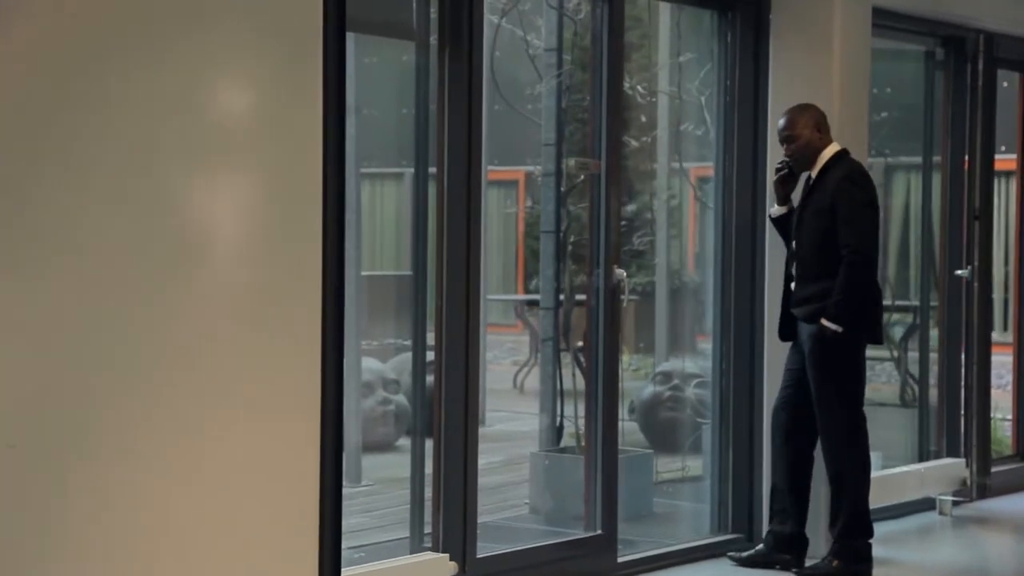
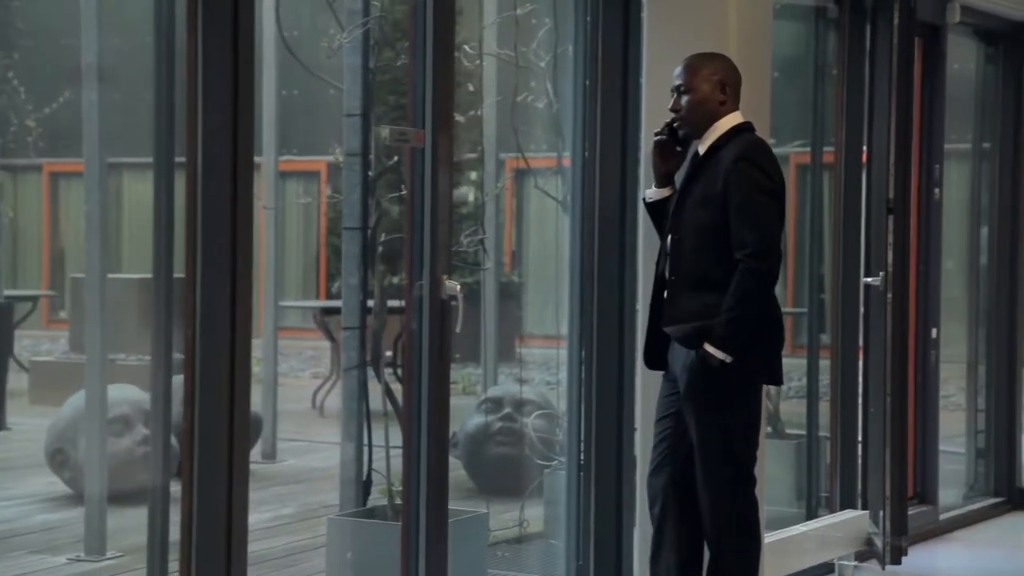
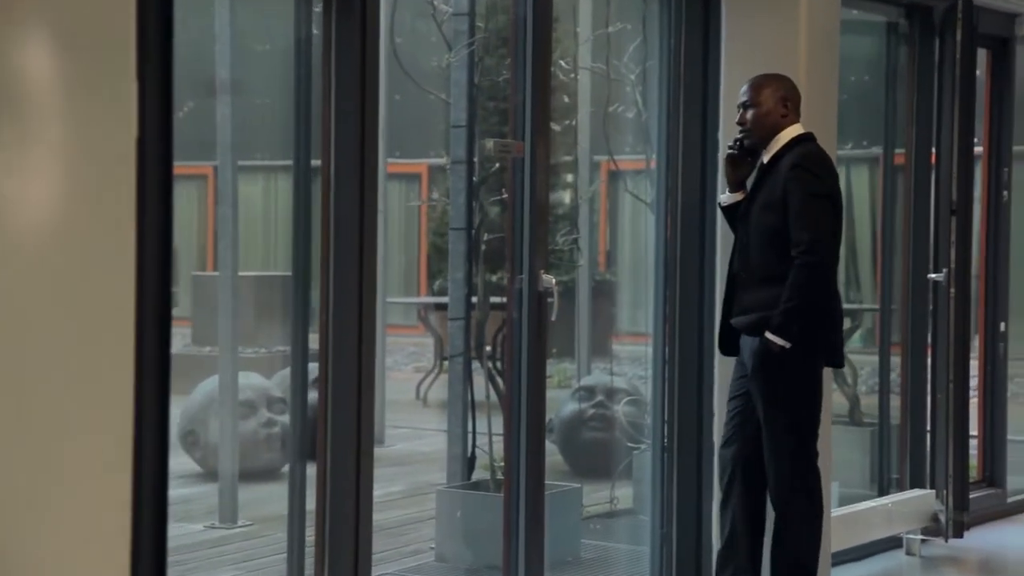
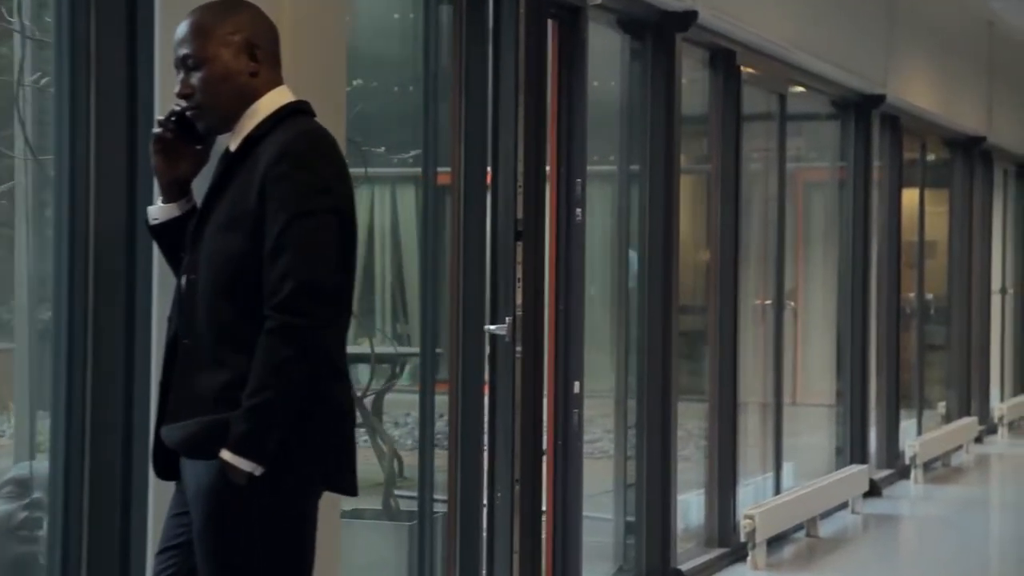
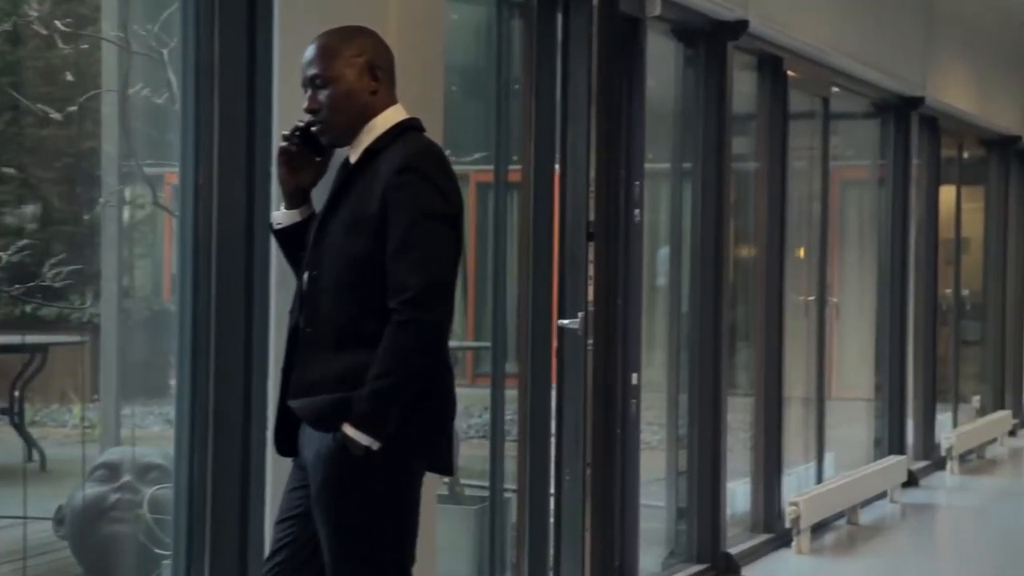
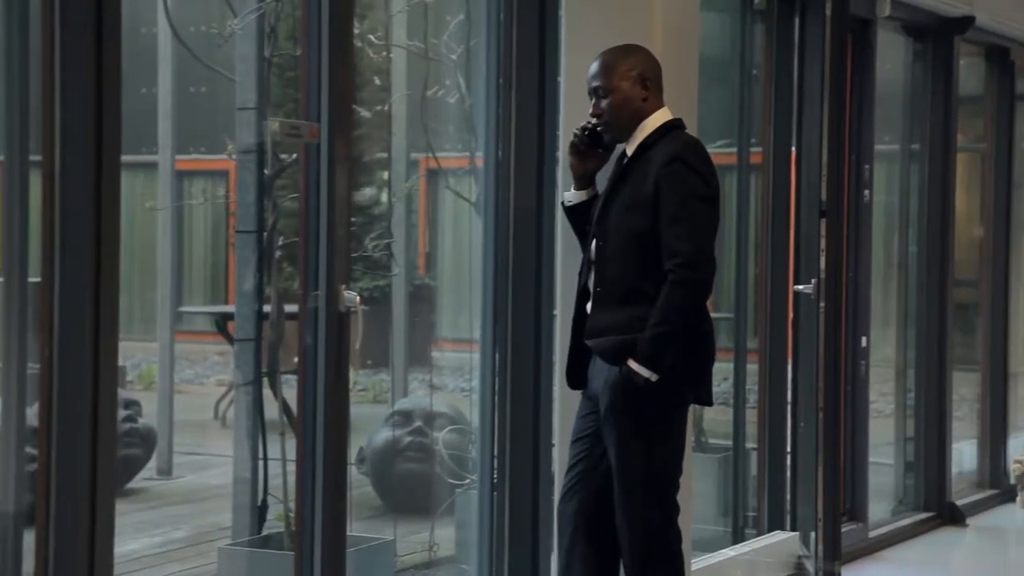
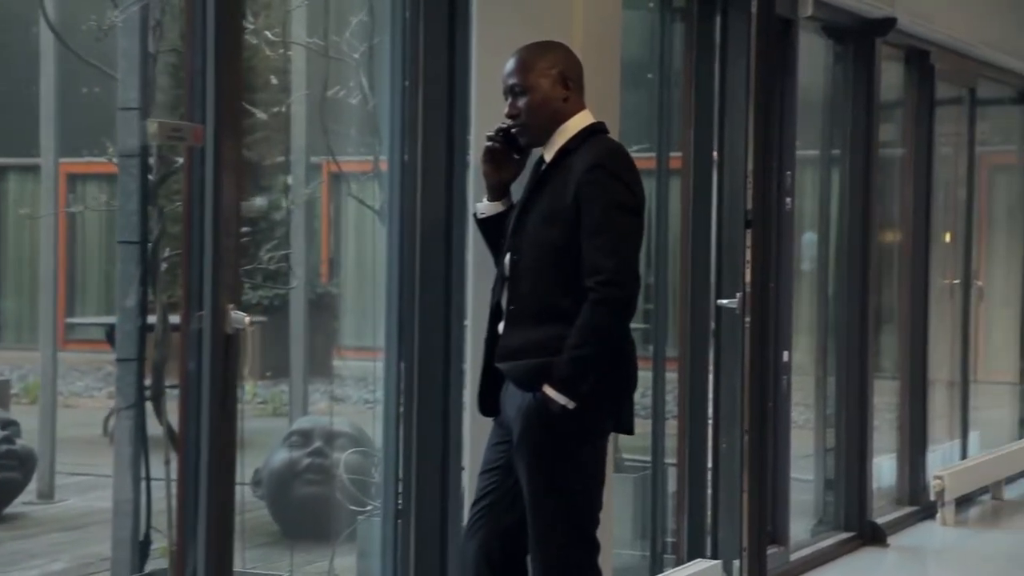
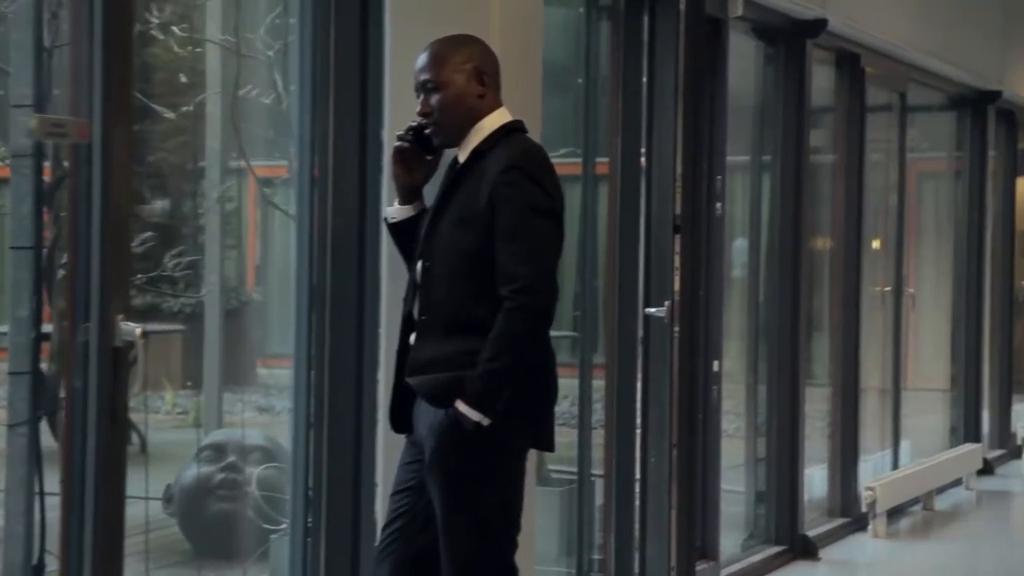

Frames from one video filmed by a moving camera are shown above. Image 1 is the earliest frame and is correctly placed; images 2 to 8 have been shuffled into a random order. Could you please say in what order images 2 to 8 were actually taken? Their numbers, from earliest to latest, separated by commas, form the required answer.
3, 2, 6, 7, 8, 5, 4
